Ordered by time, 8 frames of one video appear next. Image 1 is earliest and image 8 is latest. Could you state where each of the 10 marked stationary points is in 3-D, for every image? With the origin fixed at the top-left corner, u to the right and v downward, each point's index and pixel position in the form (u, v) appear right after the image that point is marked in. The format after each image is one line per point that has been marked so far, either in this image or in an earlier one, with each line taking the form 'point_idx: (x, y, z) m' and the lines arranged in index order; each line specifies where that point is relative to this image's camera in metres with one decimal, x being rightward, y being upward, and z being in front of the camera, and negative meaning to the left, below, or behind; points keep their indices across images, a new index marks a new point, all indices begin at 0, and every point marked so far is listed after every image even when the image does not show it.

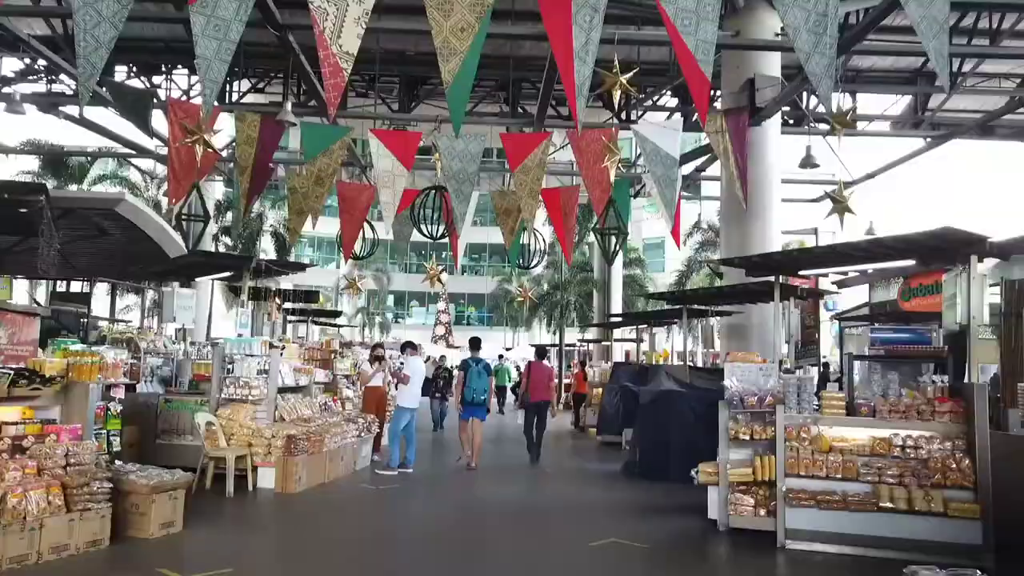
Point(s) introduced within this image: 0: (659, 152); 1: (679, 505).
0: (+2.1, +1.9, +10.8) m
1: (+1.6, -2.1, +7.3) m
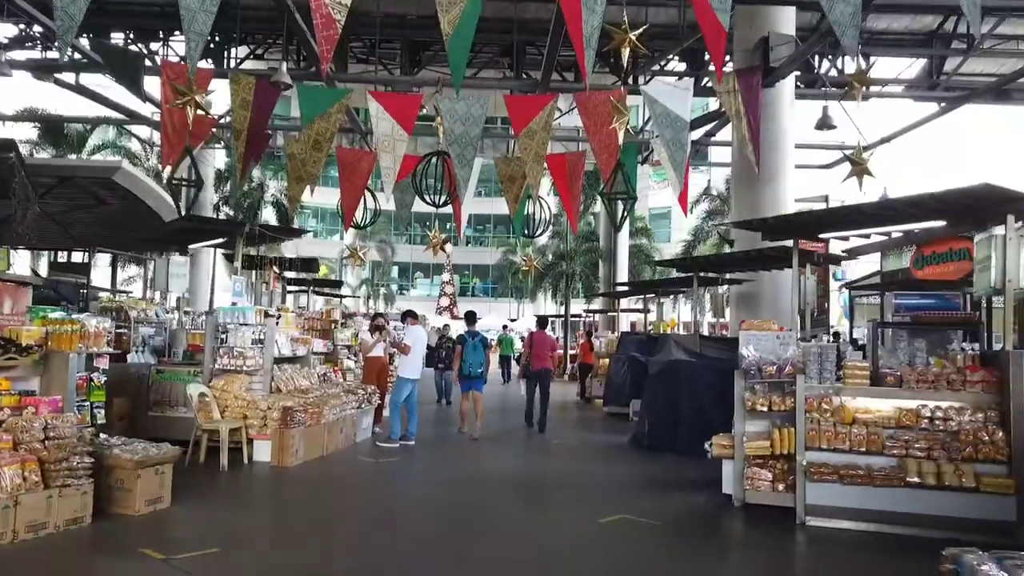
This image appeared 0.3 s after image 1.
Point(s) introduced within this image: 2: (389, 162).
0: (+2.1, +2.3, +10.4) m
1: (+1.6, -1.8, +7.0) m
2: (-1.8, +1.8, +11.4) m
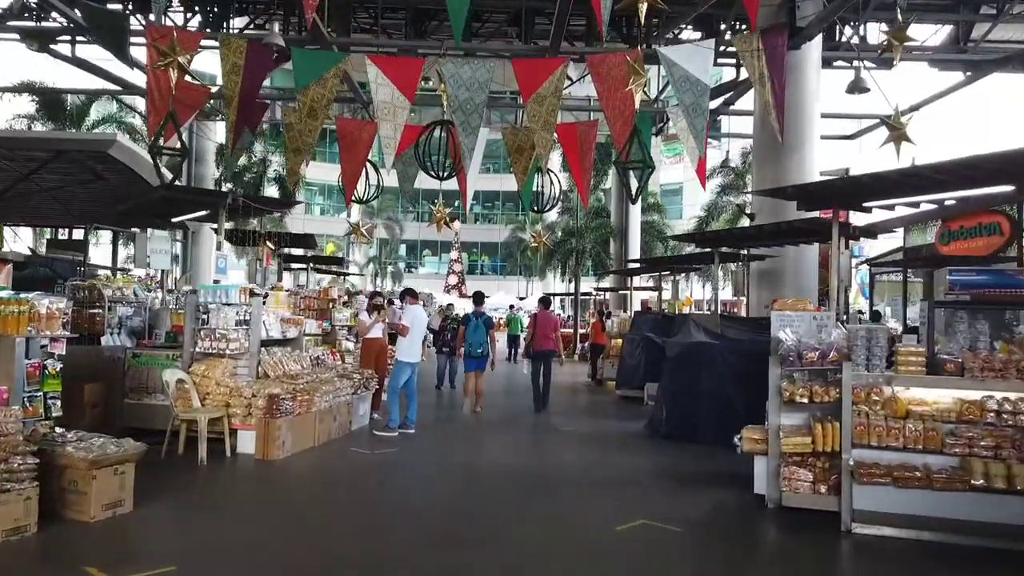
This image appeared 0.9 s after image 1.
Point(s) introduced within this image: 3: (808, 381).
0: (+2.2, +2.6, +9.6) m
1: (+1.7, -1.6, +6.4) m
2: (-1.7, +2.2, +10.7) m
3: (+2.0, -0.6, +5.1) m
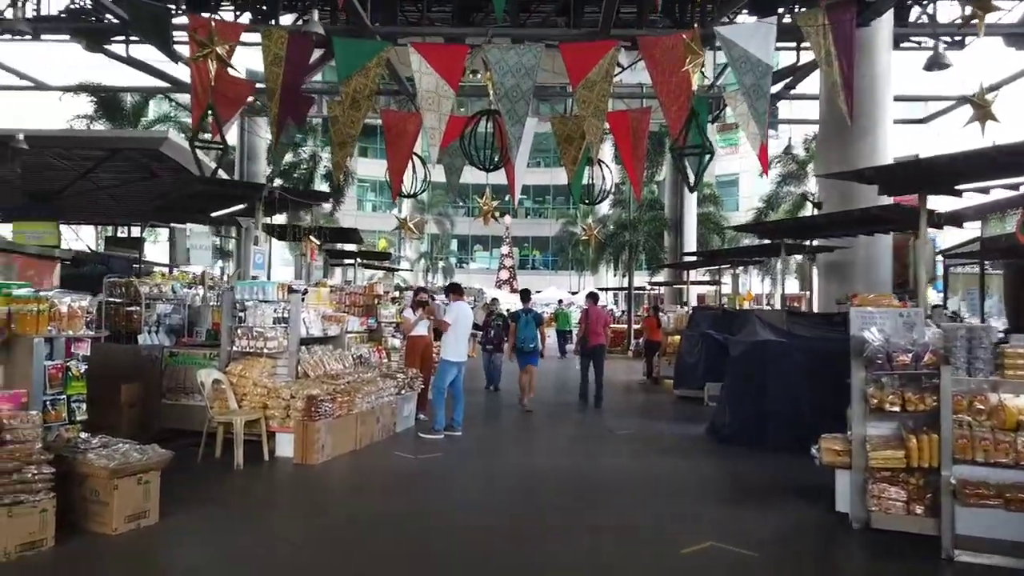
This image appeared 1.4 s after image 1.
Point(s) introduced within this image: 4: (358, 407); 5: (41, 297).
0: (+2.8, +2.7, +9.0) m
1: (+2.1, -1.5, +5.8) m
2: (-1.1, +2.2, +10.3) m
3: (+2.3, -0.6, +4.5) m
4: (-1.4, -1.1, +6.8) m
5: (-2.7, 0.0, +4.4) m
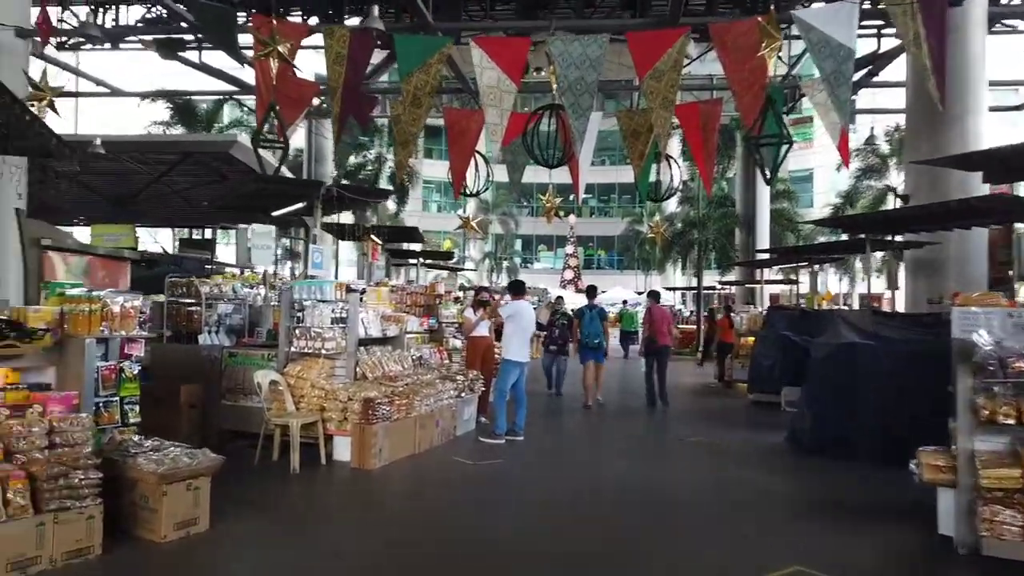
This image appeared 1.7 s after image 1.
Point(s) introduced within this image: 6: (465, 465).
0: (+3.5, +2.7, +8.4) m
1: (+2.6, -1.5, +5.3) m
2: (-0.2, +2.2, +10.0) m
3: (+2.6, -0.6, +4.0) m
4: (-0.8, -1.1, +6.6) m
5: (-2.4, 0.0, +4.3) m
6: (-0.4, -1.5, +6.4) m
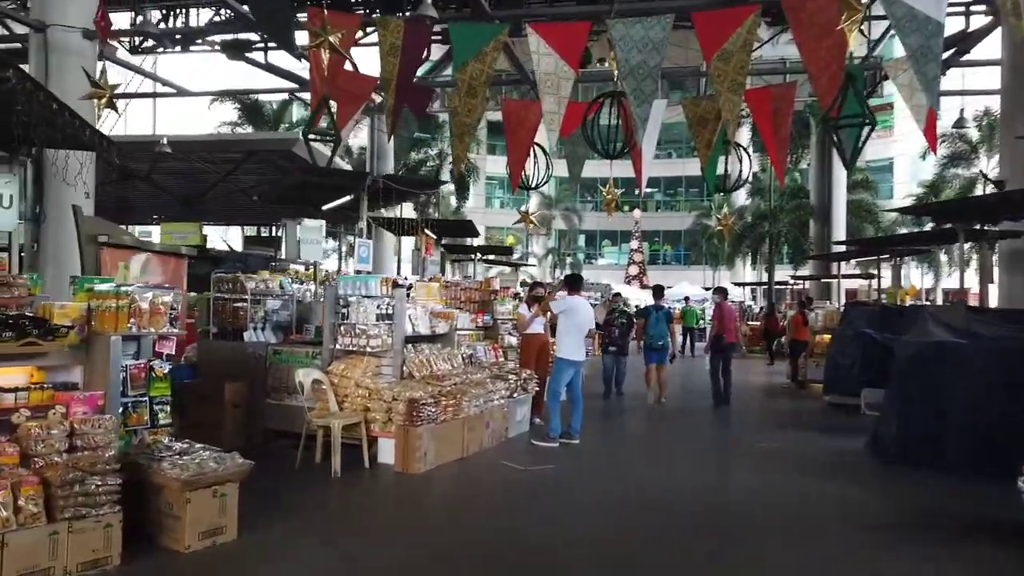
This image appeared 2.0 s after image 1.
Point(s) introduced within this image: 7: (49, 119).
0: (+4.1, +2.8, +7.7) m
1: (+2.9, -1.5, +4.7) m
2: (+0.5, +2.3, +9.6) m
3: (+2.8, -0.5, +3.4) m
4: (-0.4, -1.0, +6.2) m
5: (-2.1, 0.0, +4.2) m
6: (0.0, -1.4, +6.1) m
7: (-2.6, +1.0, +4.3) m
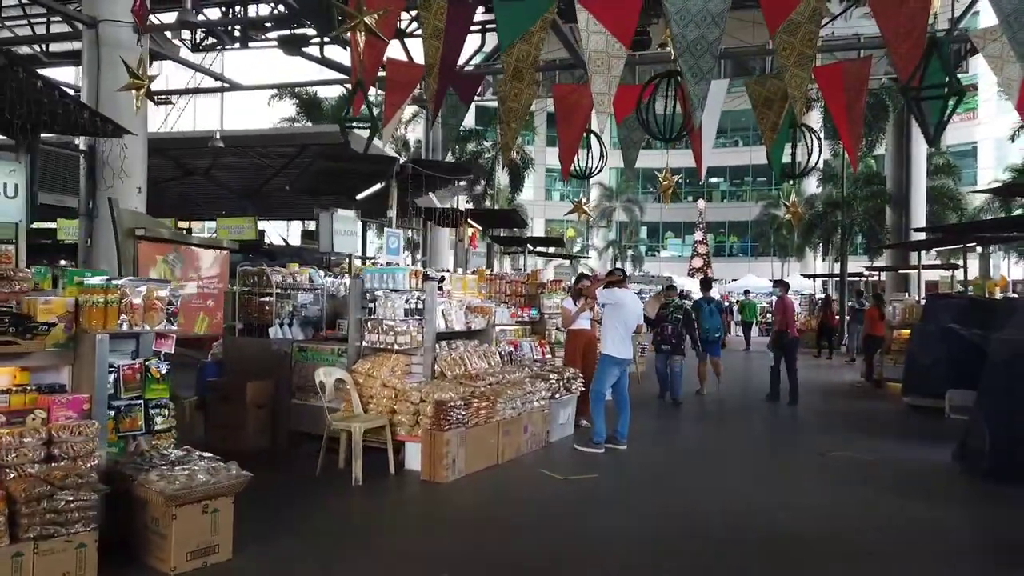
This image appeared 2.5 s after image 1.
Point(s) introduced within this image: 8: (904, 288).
0: (+4.5, +2.9, +6.8) m
1: (+3.0, -1.4, +3.9) m
2: (+1.1, +2.4, +9.0) m
3: (+2.9, -0.5, +2.7) m
4: (-0.1, -1.0, +5.8) m
5: (-2.0, 0.0, +3.8) m
6: (+0.3, -1.4, +5.6) m
7: (-2.5, +1.0, +4.0) m
8: (+10.1, 0.0, +19.8) m
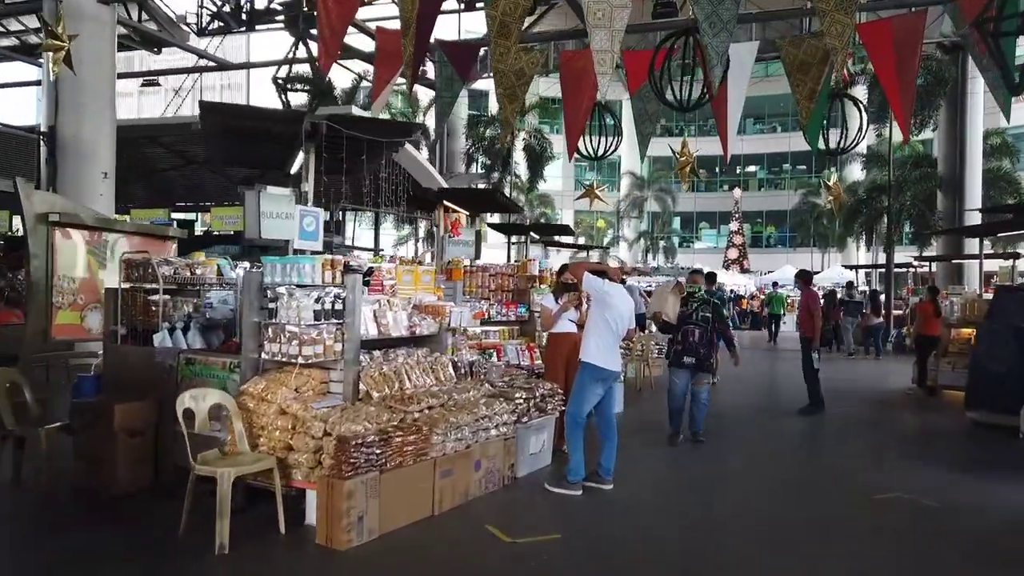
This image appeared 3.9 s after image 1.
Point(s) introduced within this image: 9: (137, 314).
0: (+4.2, +2.9, +5.2) m
1: (+2.6, -1.4, +2.4) m
2: (+0.9, +2.4, +7.6) m
3: (+2.4, -0.5, +1.1) m
4: (-0.4, -0.9, +4.4) m
5: (-2.4, 0.0, +2.5) m
6: (0.0, -1.4, +4.2) m
7: (-2.9, +1.0, +2.7) m
8: (+10.4, +0.2, +17.9) m
9: (-2.5, -0.2, +5.2) m
